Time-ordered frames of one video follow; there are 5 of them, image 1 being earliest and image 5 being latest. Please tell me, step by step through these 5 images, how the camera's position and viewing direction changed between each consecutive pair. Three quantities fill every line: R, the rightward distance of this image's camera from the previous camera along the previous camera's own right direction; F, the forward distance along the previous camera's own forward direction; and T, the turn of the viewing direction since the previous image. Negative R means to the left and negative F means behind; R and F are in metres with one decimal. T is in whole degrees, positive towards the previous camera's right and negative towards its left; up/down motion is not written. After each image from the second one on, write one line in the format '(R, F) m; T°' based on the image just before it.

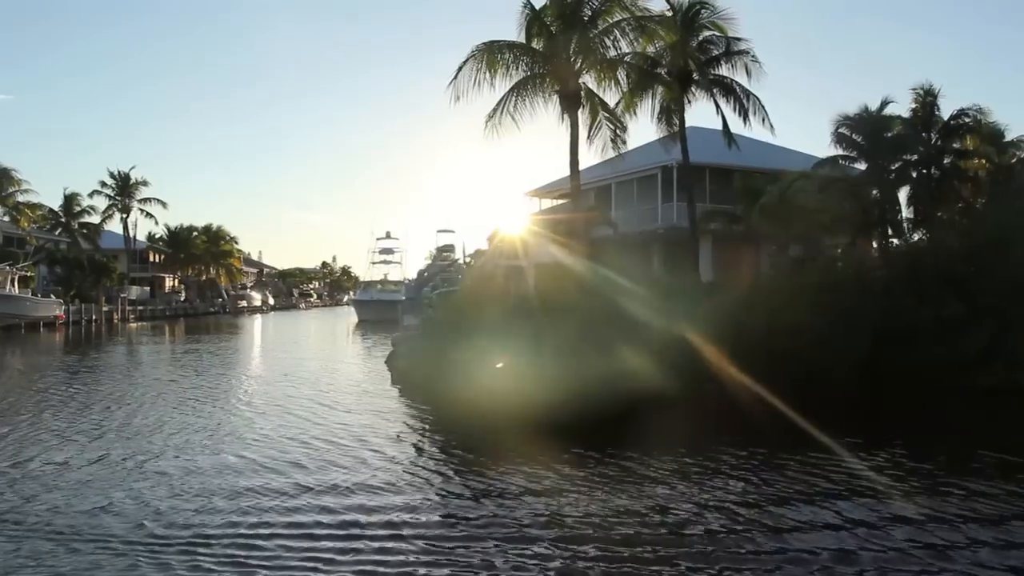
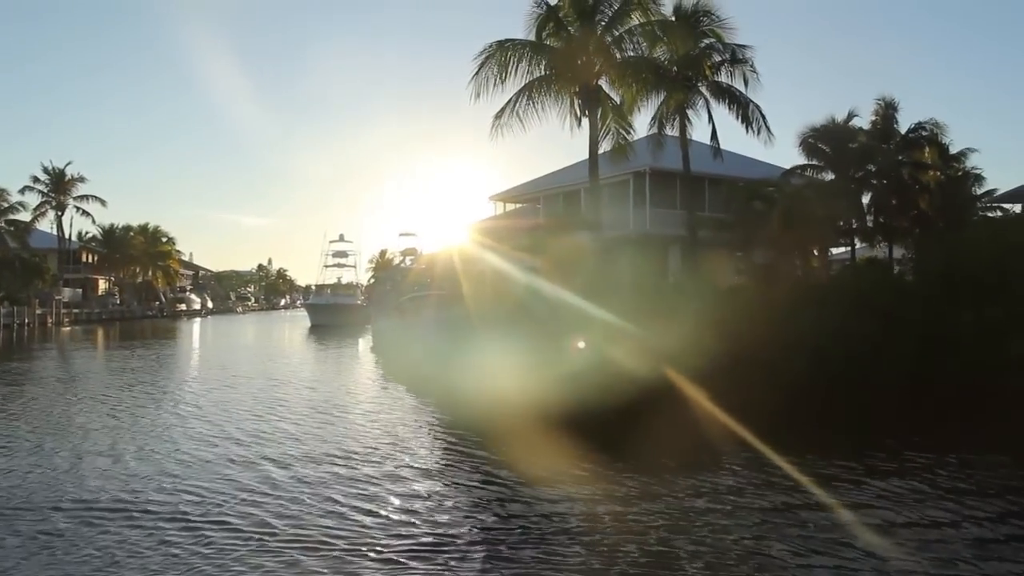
(-1.1, +0.2) m; +5°
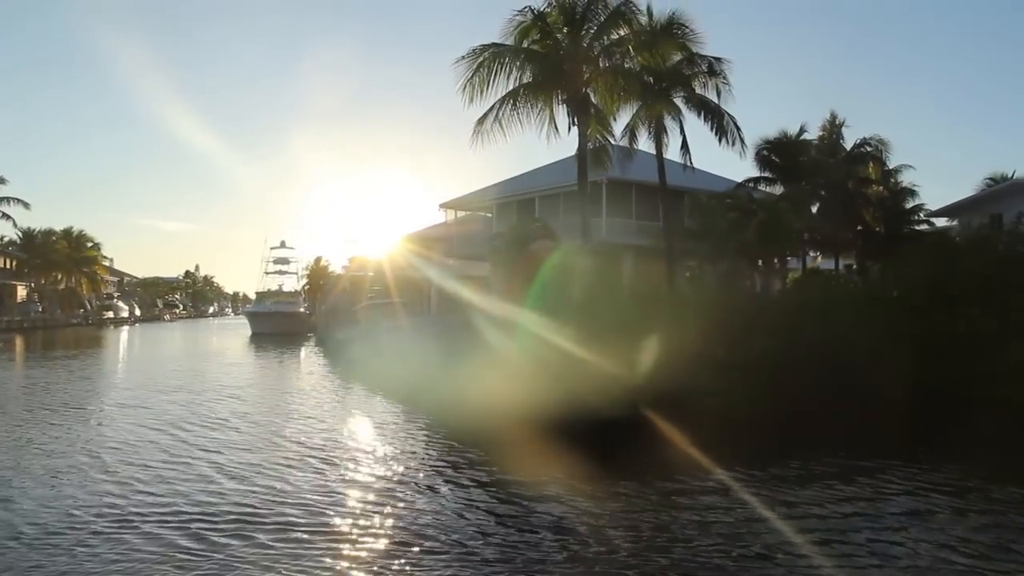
(-0.7, +0.2) m; +5°
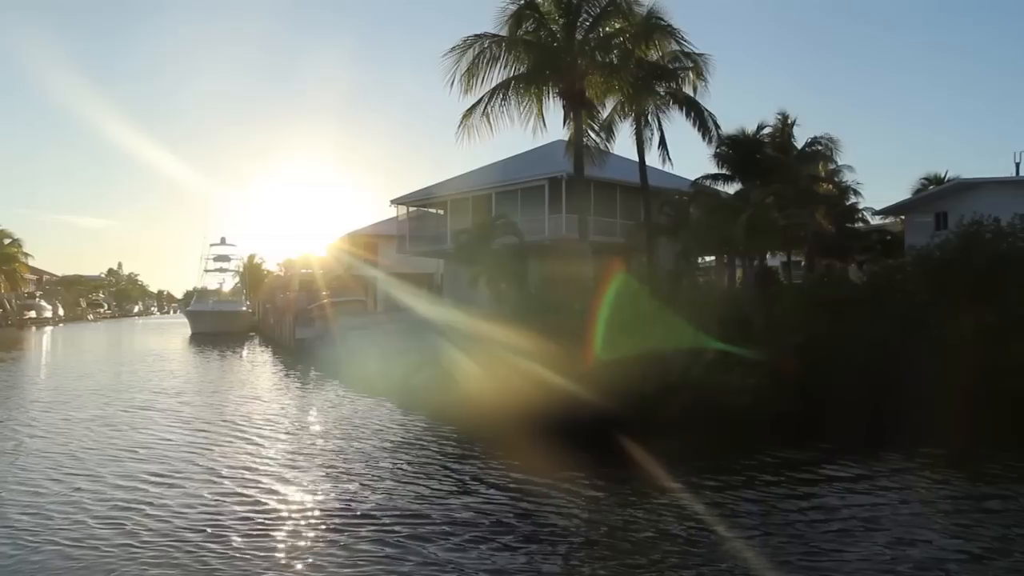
(-0.8, +0.3) m; +5°
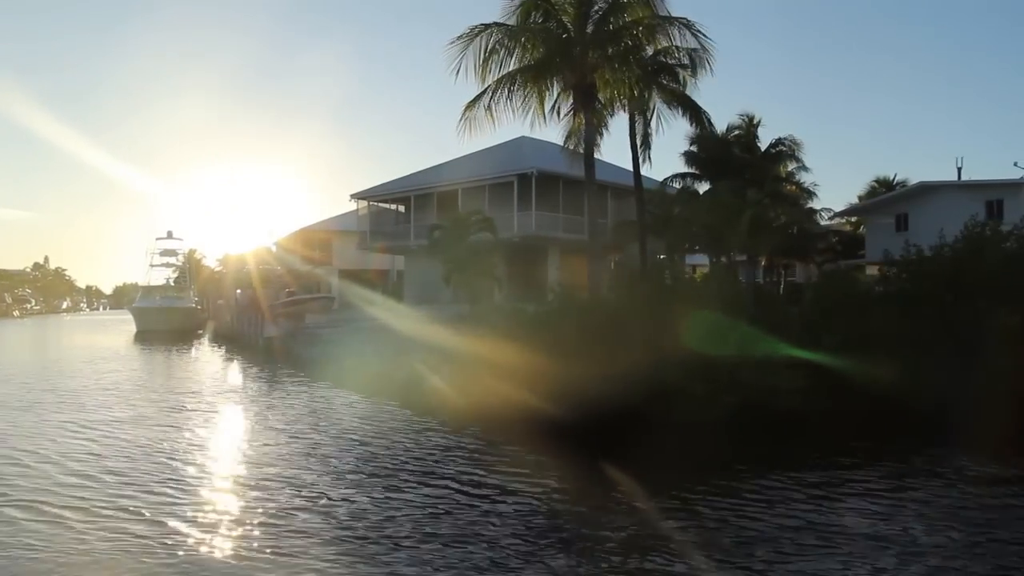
(-0.9, +0.3) m; +5°
